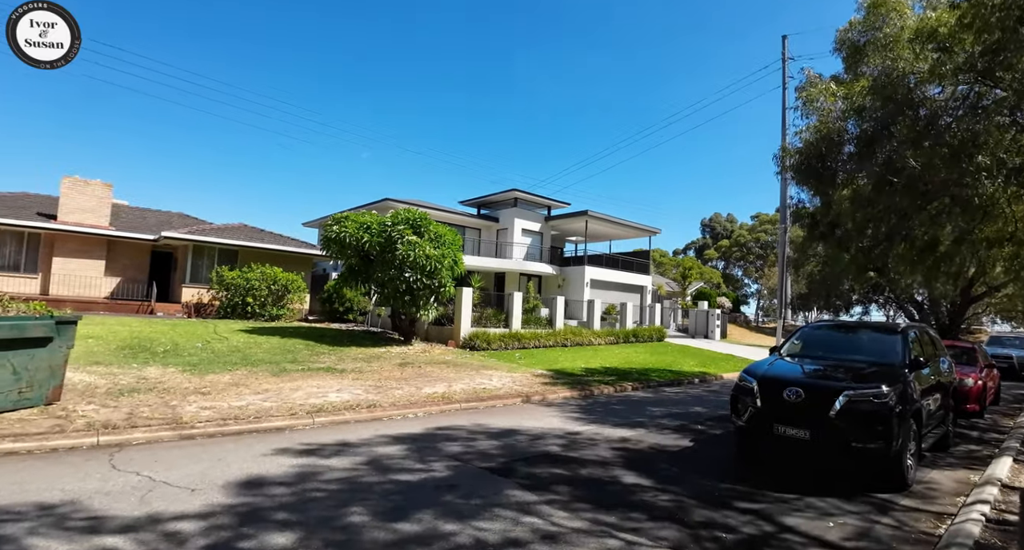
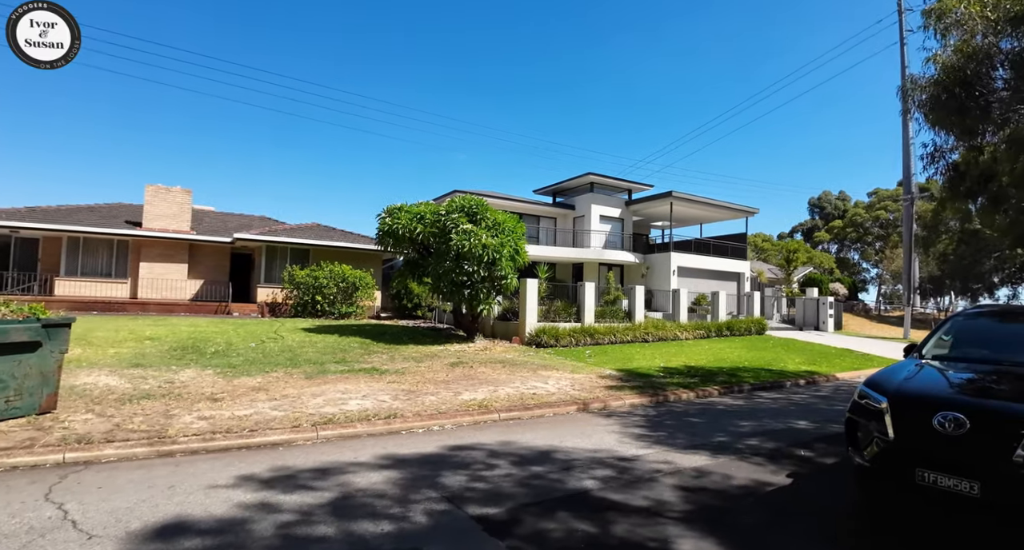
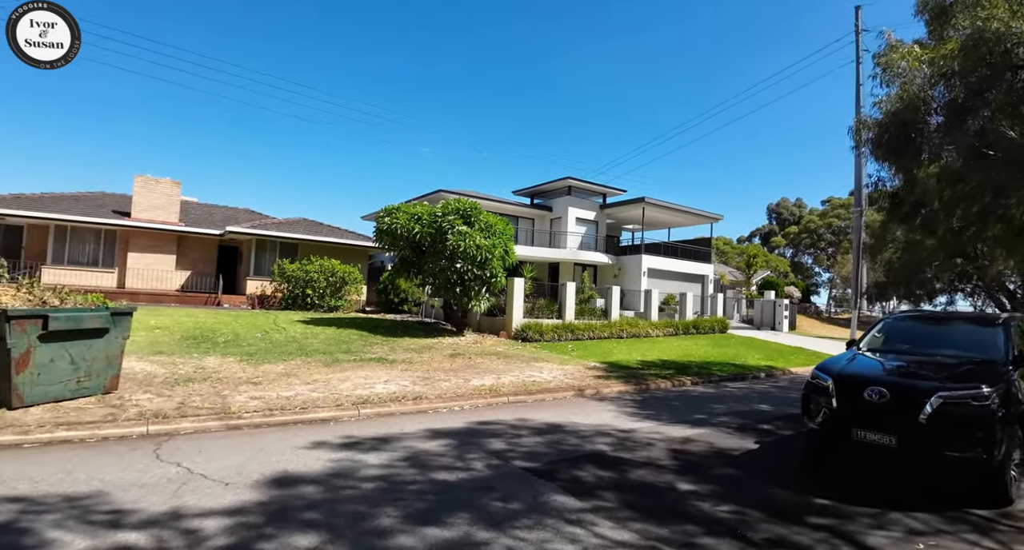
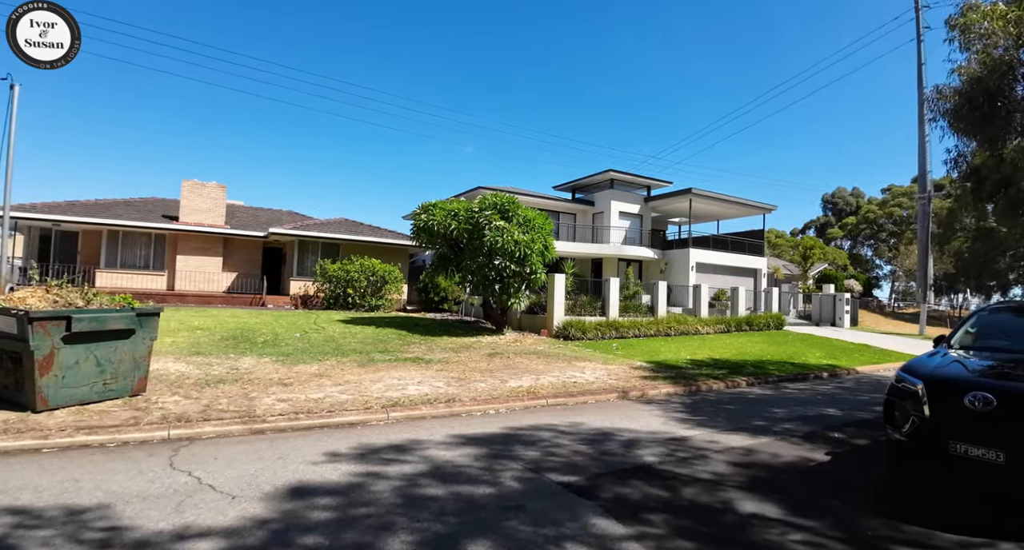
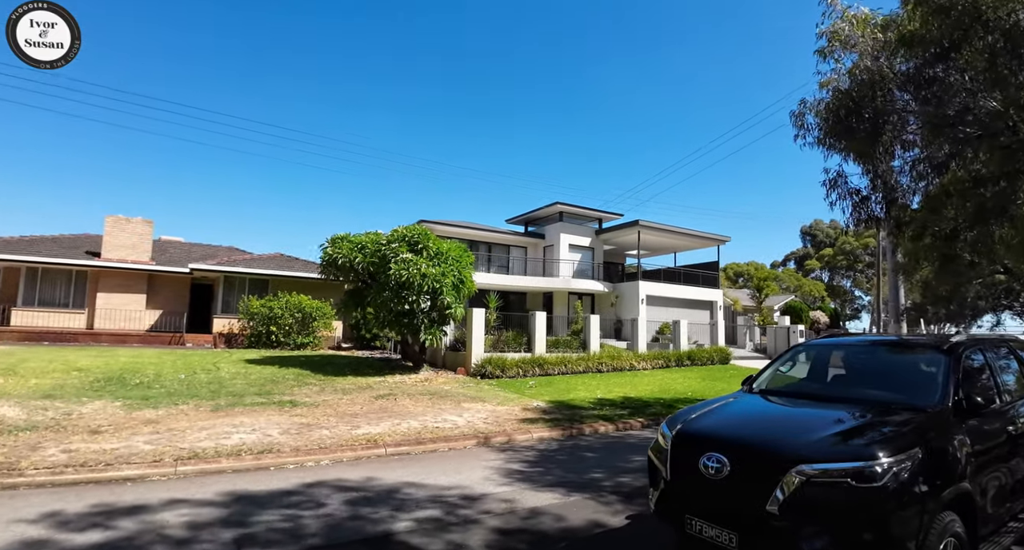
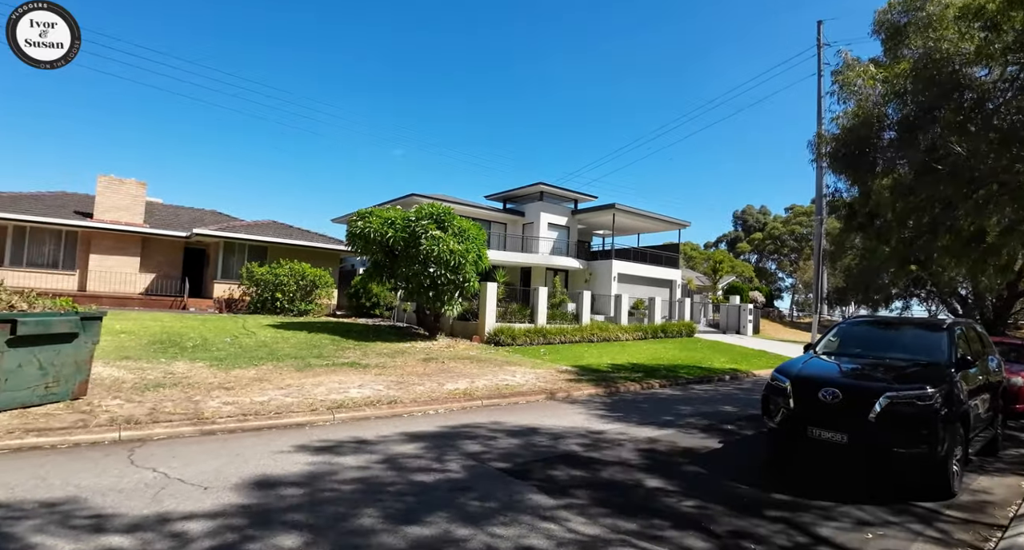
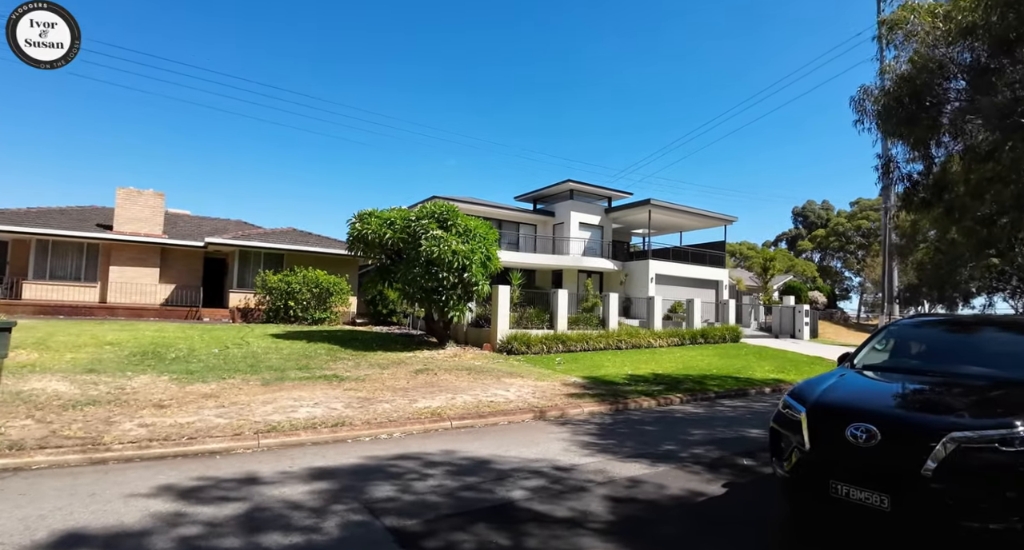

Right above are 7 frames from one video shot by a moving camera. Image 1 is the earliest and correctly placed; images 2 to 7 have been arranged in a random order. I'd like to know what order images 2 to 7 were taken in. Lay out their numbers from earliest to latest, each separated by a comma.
6, 3, 4, 2, 7, 5
